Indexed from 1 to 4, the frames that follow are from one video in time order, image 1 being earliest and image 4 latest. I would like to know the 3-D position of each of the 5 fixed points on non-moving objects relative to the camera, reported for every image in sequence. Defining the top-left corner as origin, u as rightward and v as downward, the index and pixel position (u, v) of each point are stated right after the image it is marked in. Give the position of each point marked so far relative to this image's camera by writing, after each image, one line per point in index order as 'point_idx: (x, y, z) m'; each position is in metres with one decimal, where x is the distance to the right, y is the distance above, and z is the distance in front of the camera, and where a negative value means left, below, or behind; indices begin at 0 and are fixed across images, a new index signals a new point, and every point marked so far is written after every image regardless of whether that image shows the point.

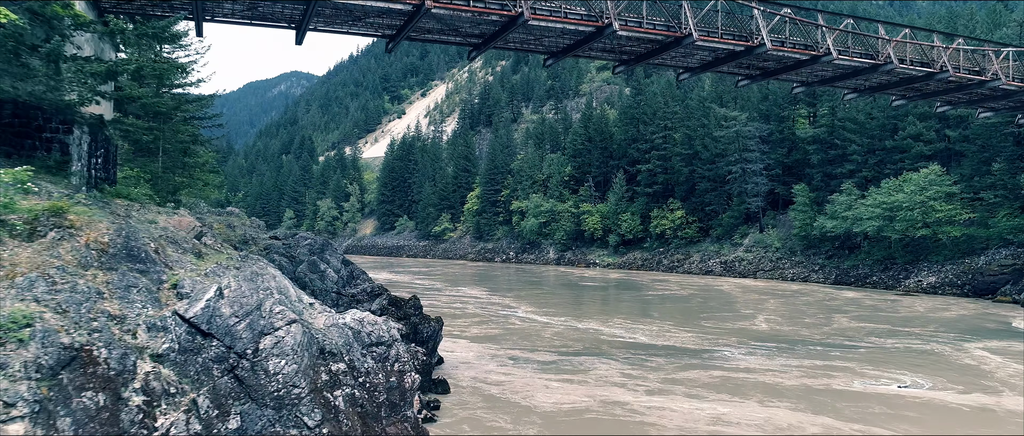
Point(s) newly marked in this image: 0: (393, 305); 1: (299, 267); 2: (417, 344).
0: (-3.2, -2.3, +15.8) m
1: (-5.2, -1.2, +14.4) m
2: (-2.4, -3.2, +15.0) m
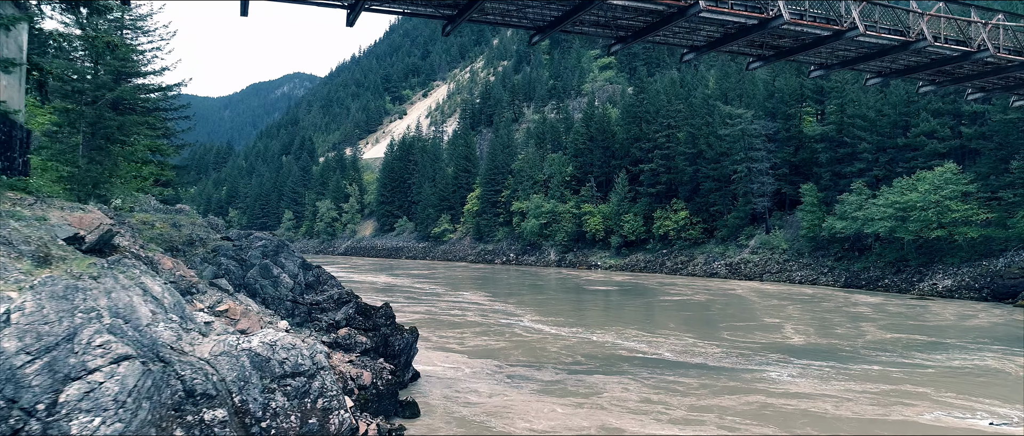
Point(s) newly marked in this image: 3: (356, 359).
0: (-3.6, -2.3, +14.1) m
1: (-5.7, -1.2, +12.7) m
2: (-2.8, -3.2, +13.2) m
3: (-3.2, -2.9, +12.0) m
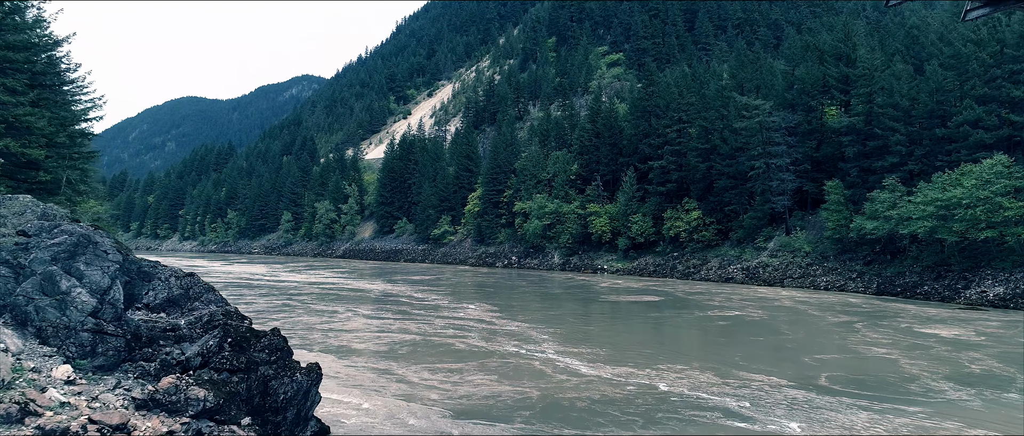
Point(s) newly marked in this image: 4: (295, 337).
0: (-4.6, -2.1, +9.5) m
1: (-6.7, -0.9, +8.1) m
2: (-3.8, -2.9, +8.6) m
3: (-4.2, -2.6, +7.4) m
4: (-7.1, -4.1, +19.8) m
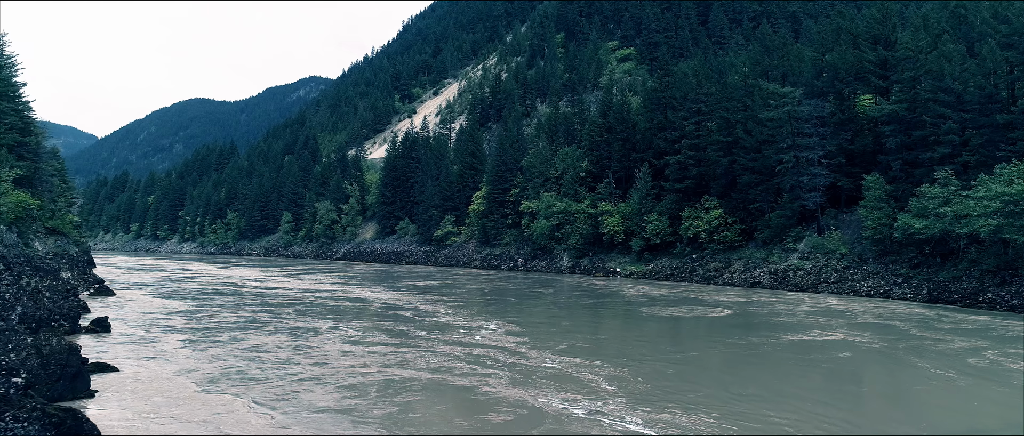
0: (-4.8, -1.8, +4.6) m
1: (-6.9, -0.7, +3.3) m
2: (-4.1, -2.7, +3.7) m
3: (-4.4, -2.4, +2.5) m
4: (-7.2, -3.9, +15.0) m
